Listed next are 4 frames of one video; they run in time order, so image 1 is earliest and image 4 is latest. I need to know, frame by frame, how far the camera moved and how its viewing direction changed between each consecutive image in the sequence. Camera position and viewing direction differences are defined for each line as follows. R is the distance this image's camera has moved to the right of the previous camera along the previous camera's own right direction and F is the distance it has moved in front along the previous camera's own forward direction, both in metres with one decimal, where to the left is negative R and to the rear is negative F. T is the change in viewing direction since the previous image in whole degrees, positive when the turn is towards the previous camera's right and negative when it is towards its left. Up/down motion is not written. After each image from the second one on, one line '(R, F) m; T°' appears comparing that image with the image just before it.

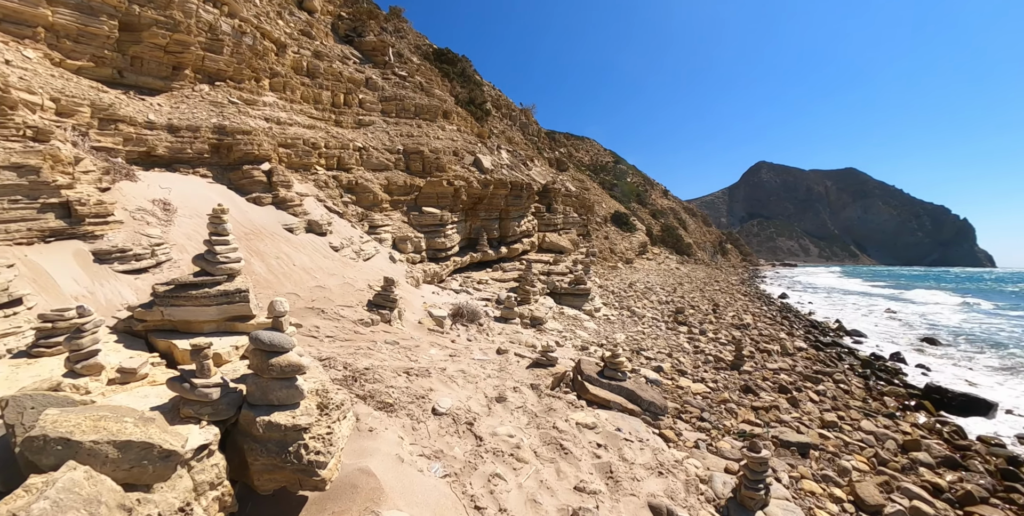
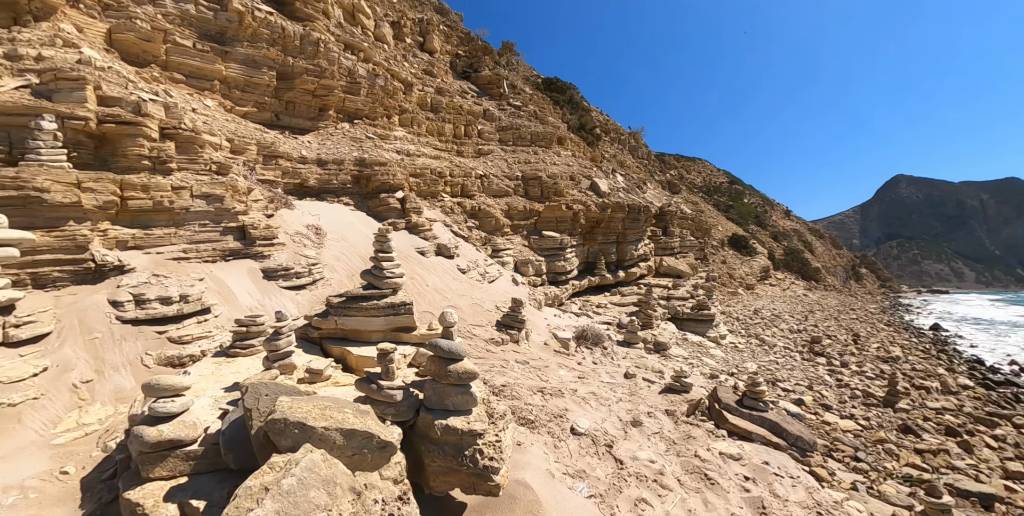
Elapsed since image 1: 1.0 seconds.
(-1.0, -0.1) m; -8°
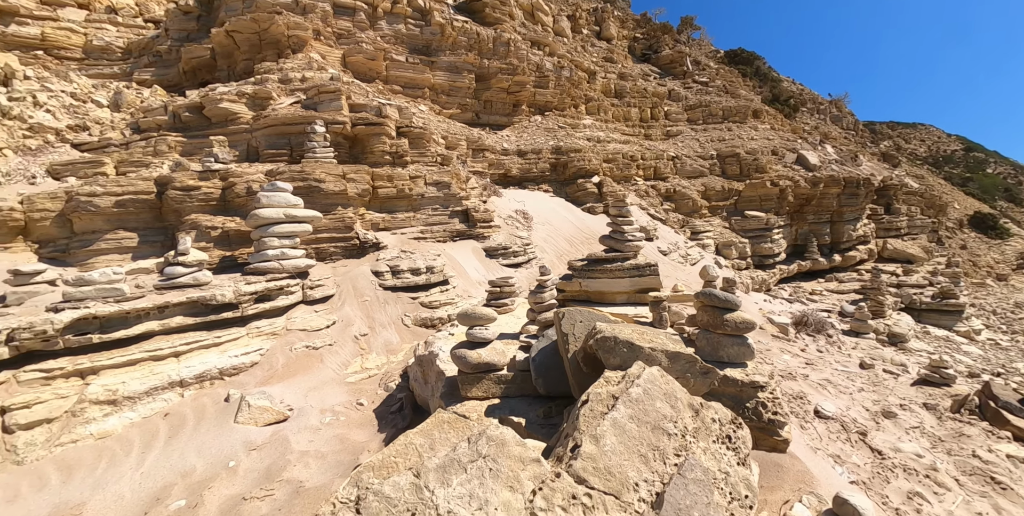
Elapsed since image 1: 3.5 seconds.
(-1.7, -0.2) m; -14°
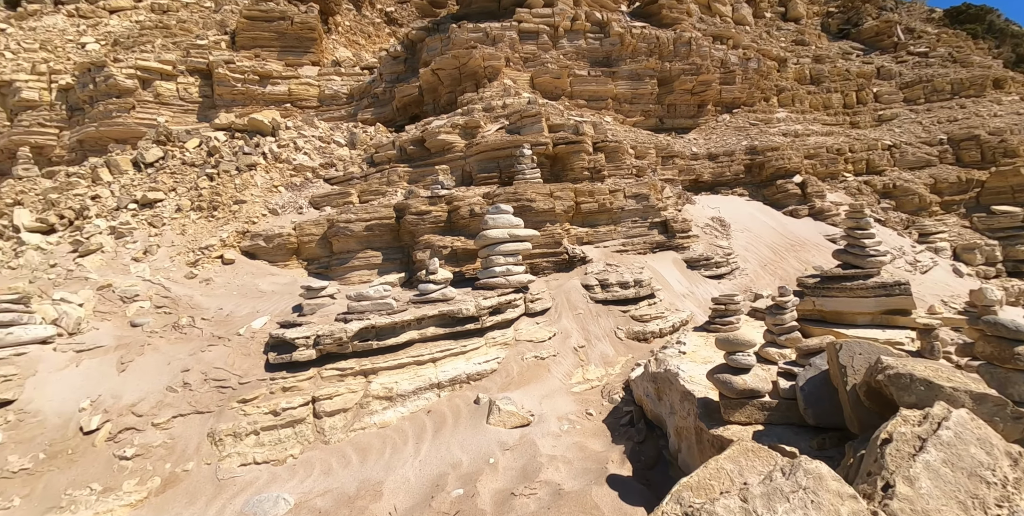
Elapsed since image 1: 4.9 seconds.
(-1.9, -0.5) m; -14°
